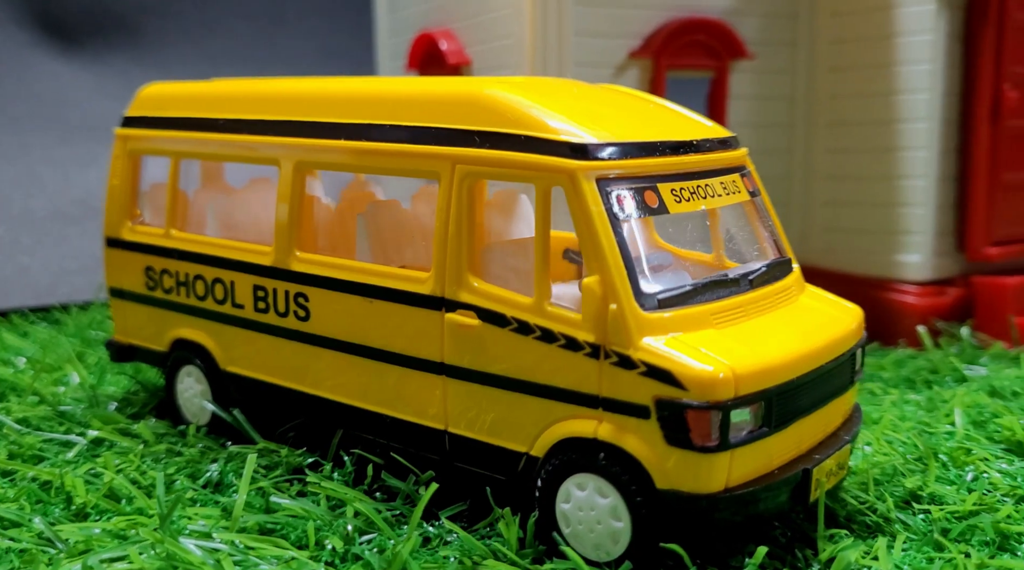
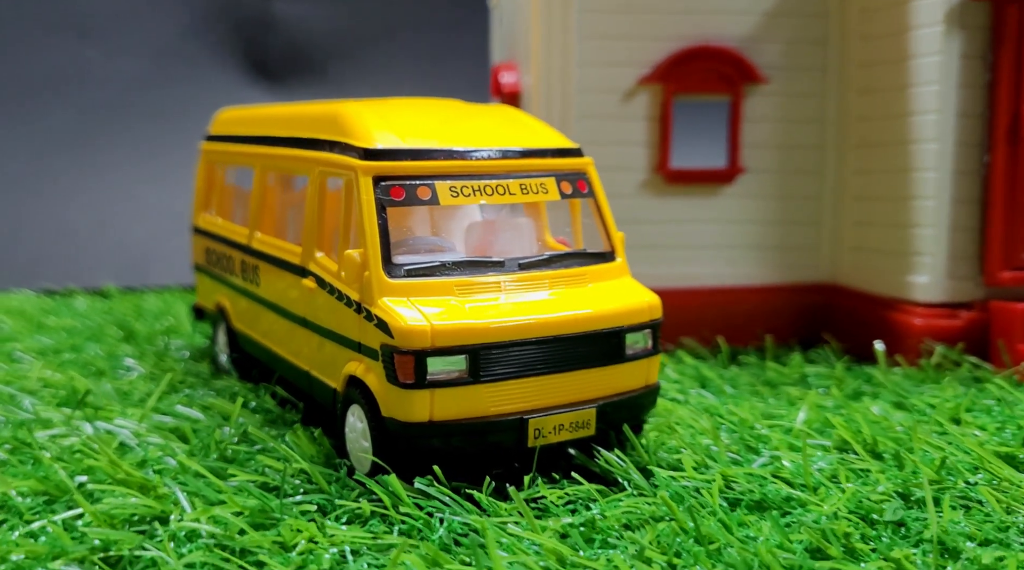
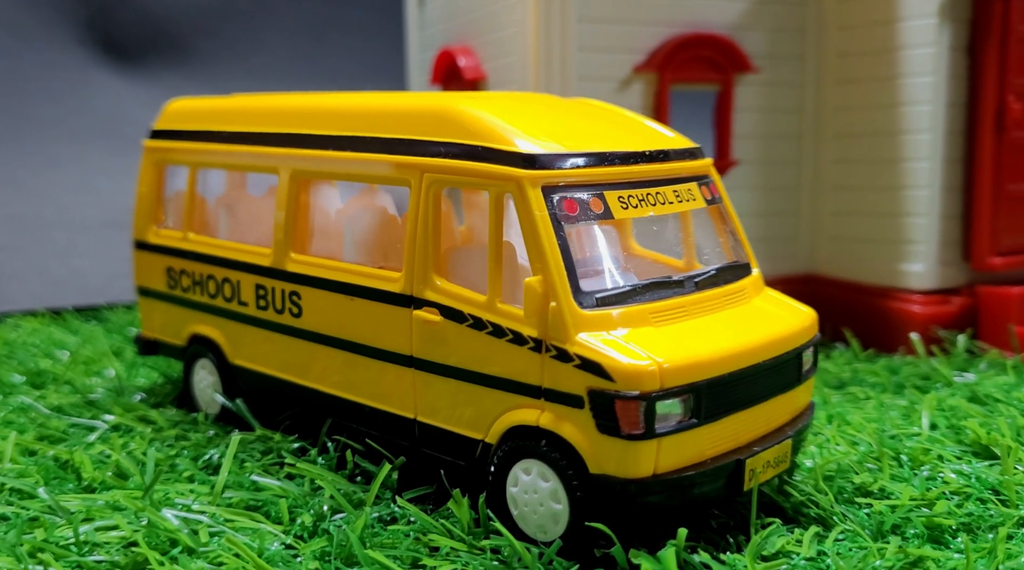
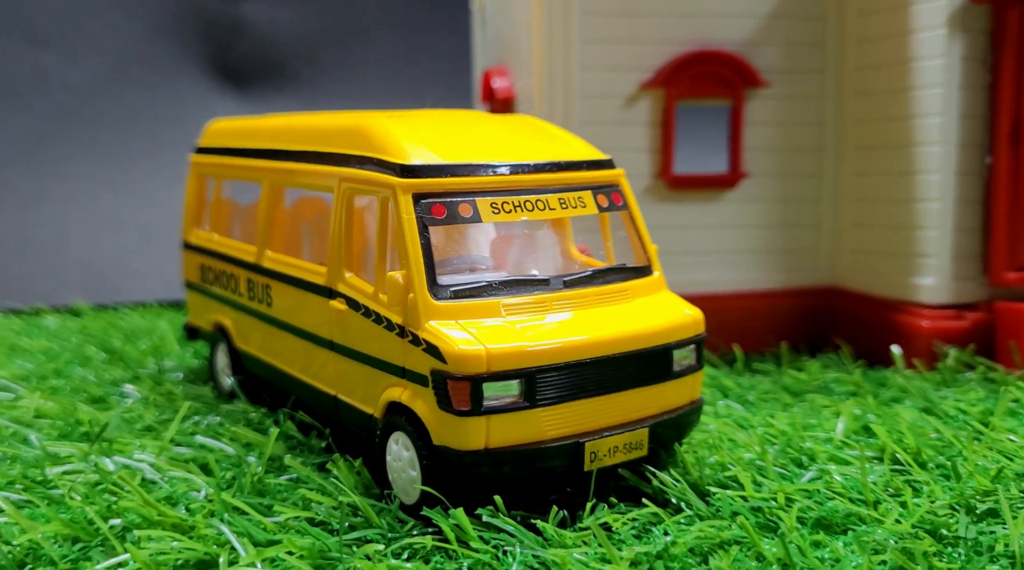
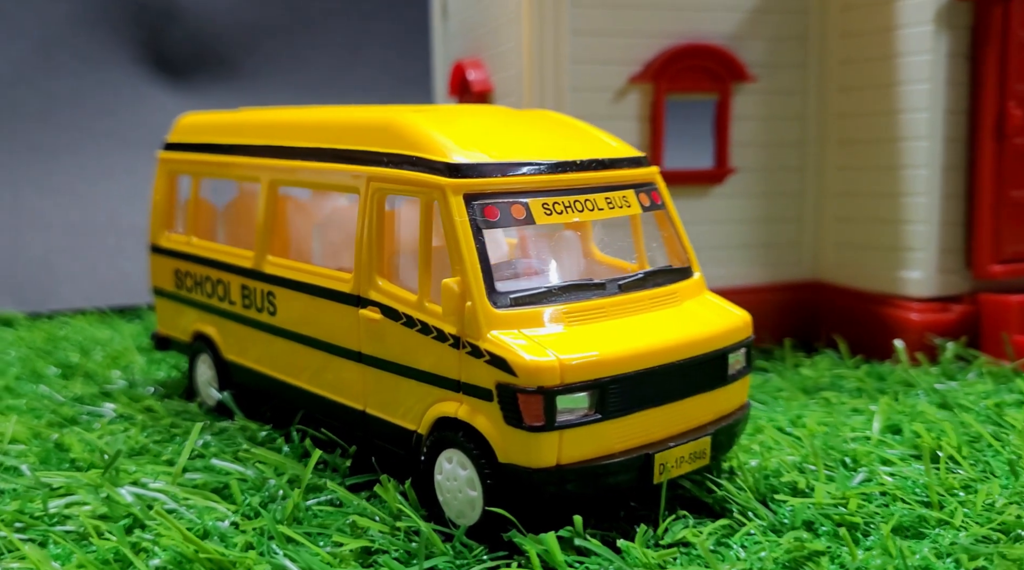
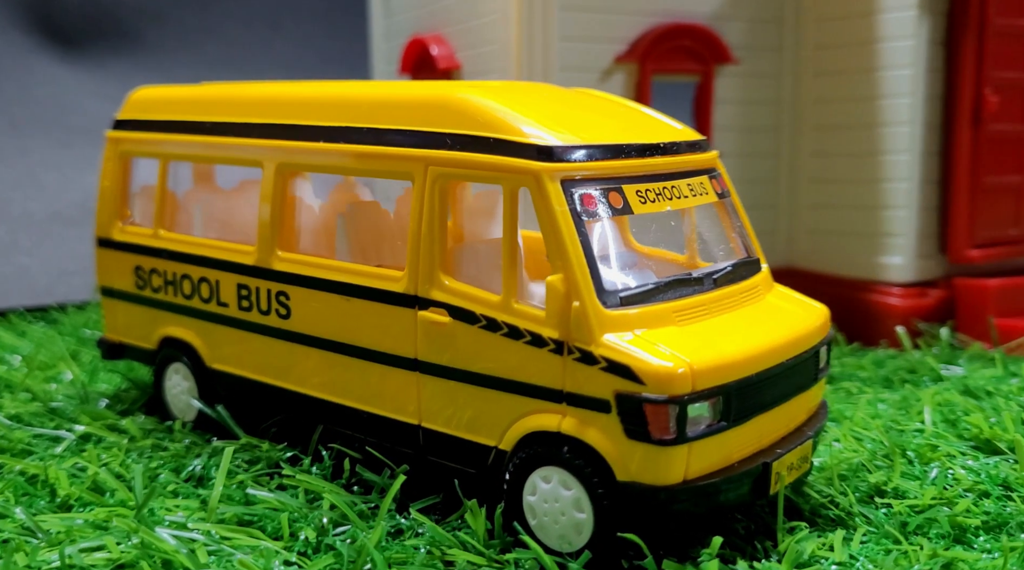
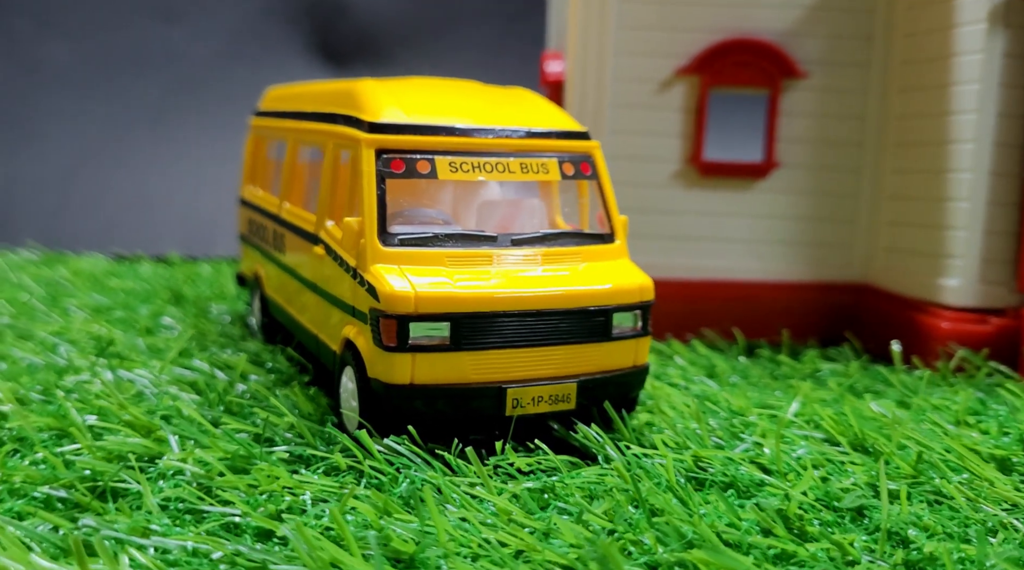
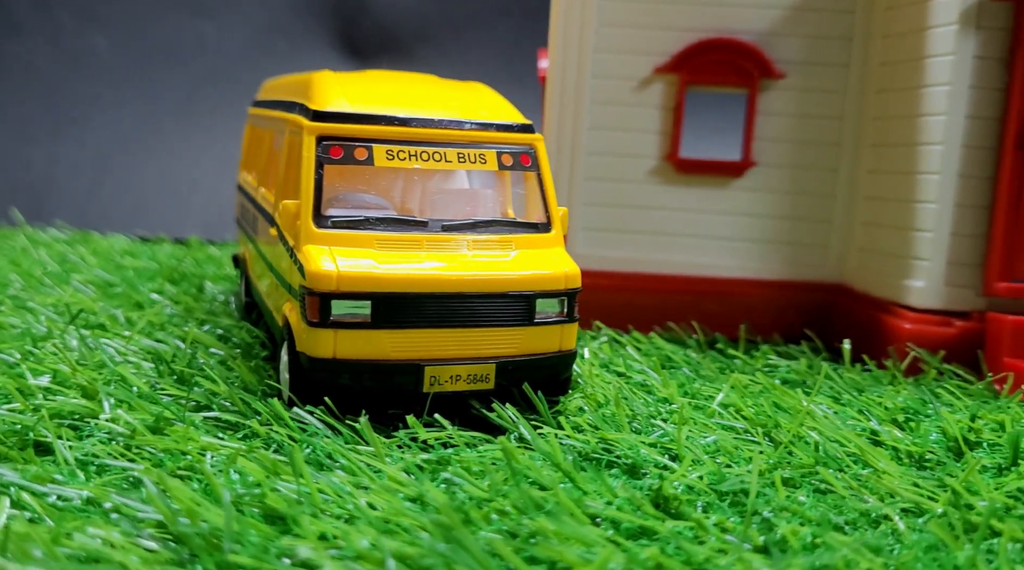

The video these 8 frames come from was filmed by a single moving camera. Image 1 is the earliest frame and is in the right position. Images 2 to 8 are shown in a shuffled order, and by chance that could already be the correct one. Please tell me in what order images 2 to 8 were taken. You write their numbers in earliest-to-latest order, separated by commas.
6, 3, 5, 4, 2, 7, 8
